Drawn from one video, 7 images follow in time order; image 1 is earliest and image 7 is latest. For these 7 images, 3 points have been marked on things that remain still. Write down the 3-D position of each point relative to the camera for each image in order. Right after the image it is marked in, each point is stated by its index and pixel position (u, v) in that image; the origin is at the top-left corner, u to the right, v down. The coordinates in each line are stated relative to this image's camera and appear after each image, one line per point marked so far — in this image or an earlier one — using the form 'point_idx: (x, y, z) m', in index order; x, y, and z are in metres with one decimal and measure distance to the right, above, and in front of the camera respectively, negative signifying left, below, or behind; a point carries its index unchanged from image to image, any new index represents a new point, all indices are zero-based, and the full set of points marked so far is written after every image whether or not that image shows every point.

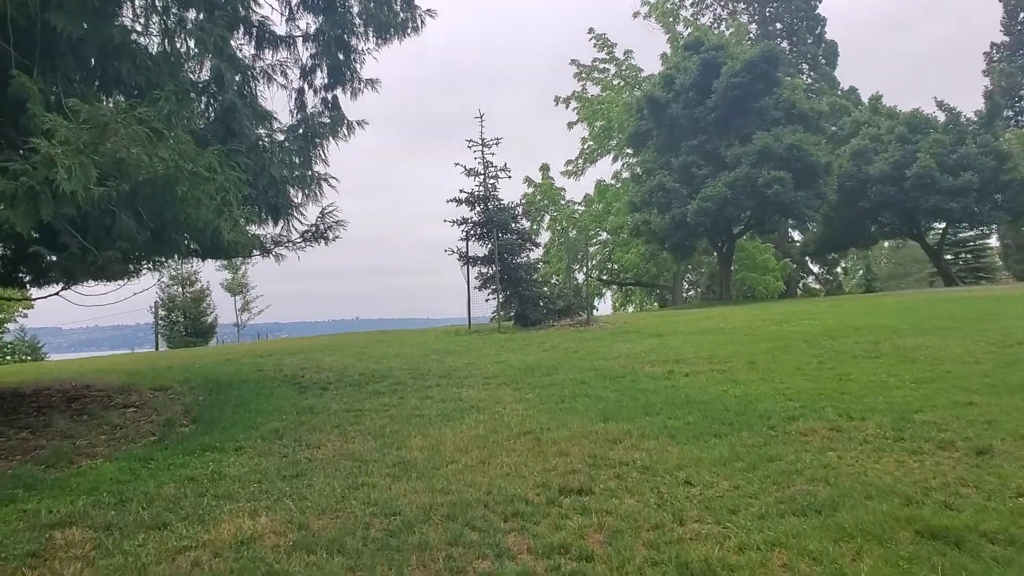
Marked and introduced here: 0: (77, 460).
0: (-2.7, -1.1, +6.1) m
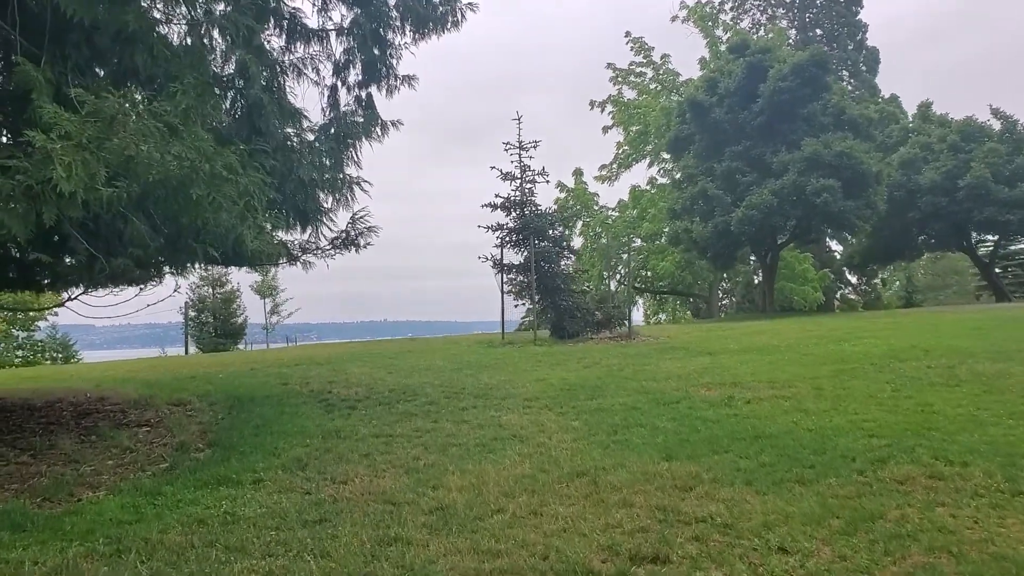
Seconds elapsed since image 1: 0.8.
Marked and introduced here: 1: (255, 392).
0: (-2.4, -1.1, +5.5) m
1: (-2.5, -1.0, +9.4) m
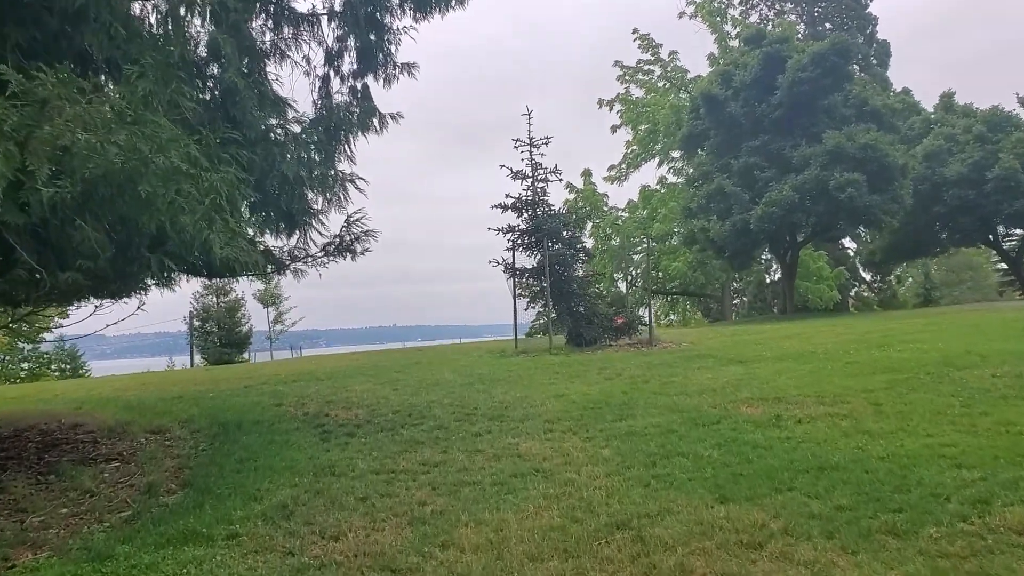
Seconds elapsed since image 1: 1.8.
0: (-2.3, -1.2, +4.6) m
1: (-2.3, -1.1, +8.5) m
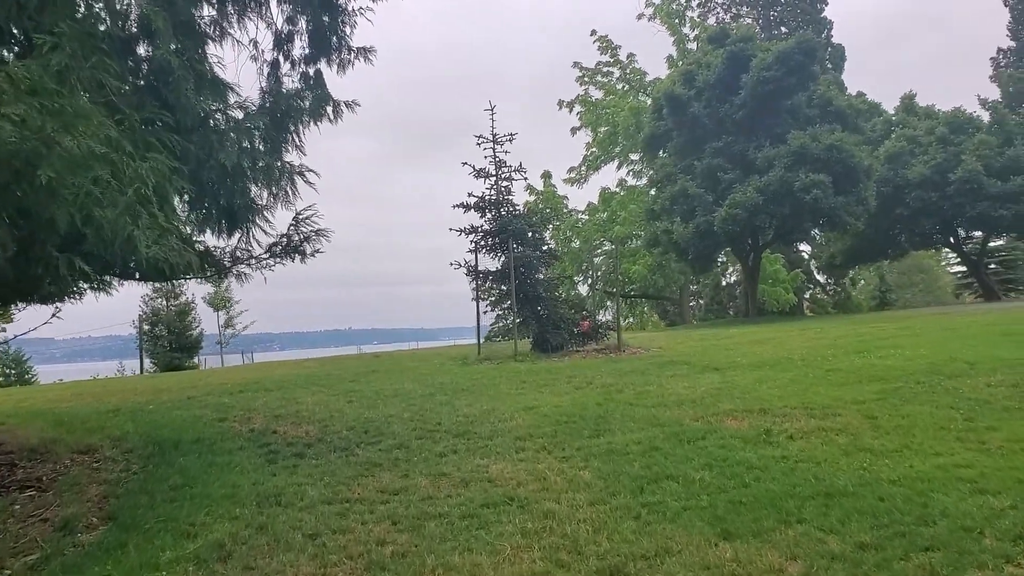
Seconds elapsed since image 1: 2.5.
0: (-2.4, -1.3, +3.8) m
1: (-2.6, -1.2, +7.7) m
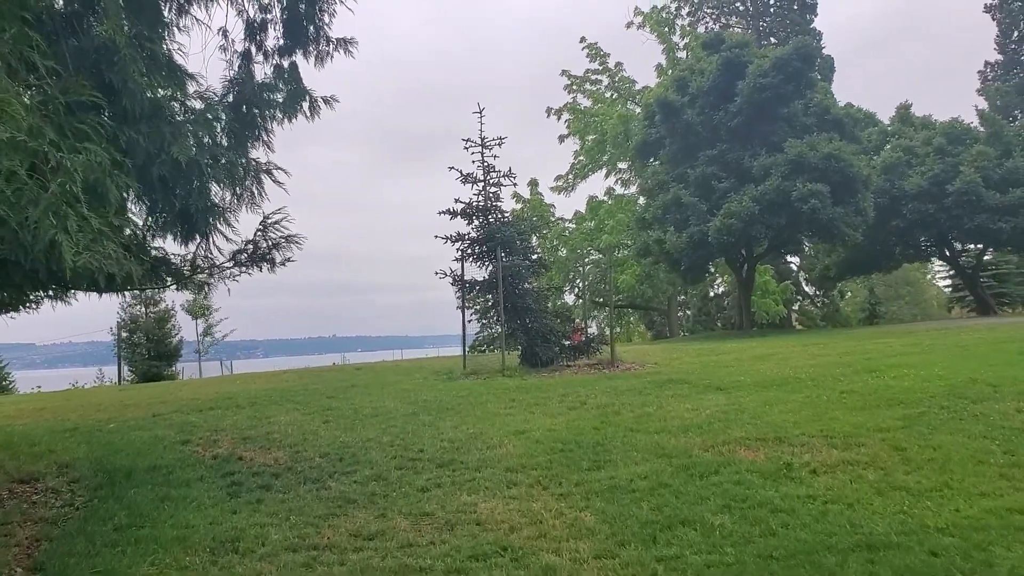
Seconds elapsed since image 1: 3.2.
0: (-2.4, -1.3, +3.1) m
1: (-2.7, -1.2, +7.0) m
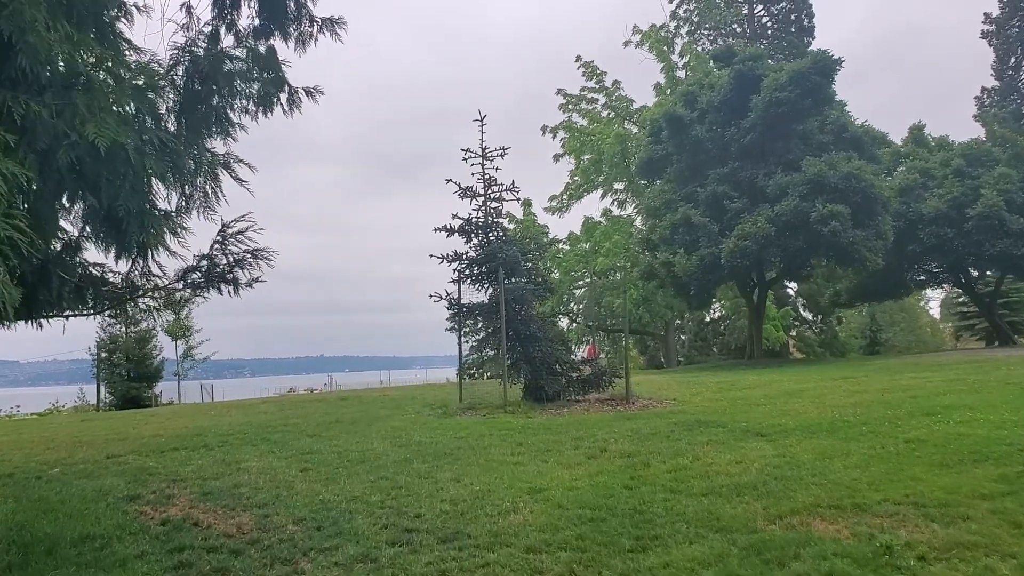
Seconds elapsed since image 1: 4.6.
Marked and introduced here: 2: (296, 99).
0: (-2.3, -1.4, +1.8) m
1: (-2.6, -1.4, +5.7) m
2: (-1.5, +1.3, +6.7) m
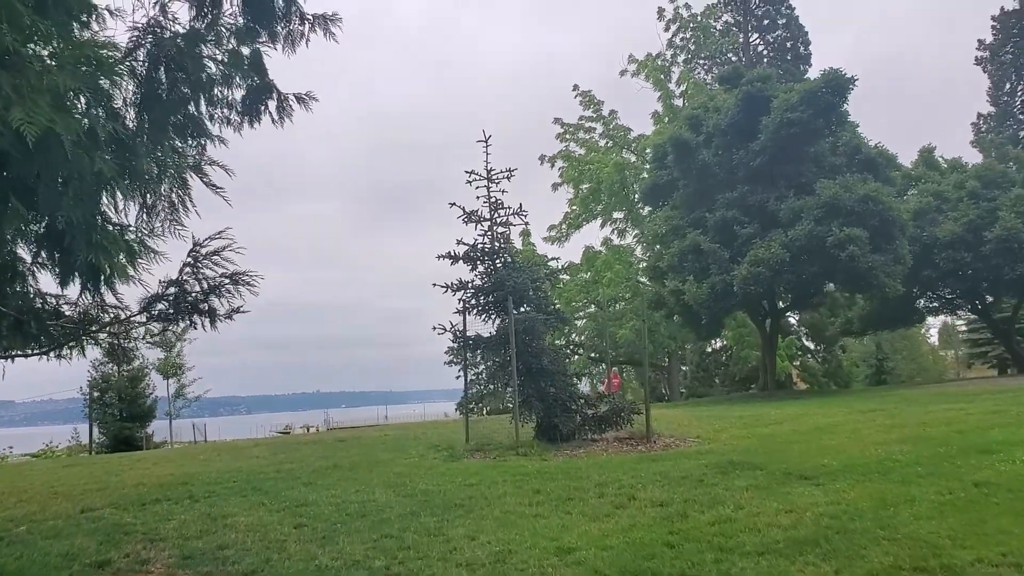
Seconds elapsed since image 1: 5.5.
0: (-2.1, -1.4, +0.9) m
1: (-2.4, -1.6, +4.8) m
2: (-1.4, +1.1, +6.0) m
